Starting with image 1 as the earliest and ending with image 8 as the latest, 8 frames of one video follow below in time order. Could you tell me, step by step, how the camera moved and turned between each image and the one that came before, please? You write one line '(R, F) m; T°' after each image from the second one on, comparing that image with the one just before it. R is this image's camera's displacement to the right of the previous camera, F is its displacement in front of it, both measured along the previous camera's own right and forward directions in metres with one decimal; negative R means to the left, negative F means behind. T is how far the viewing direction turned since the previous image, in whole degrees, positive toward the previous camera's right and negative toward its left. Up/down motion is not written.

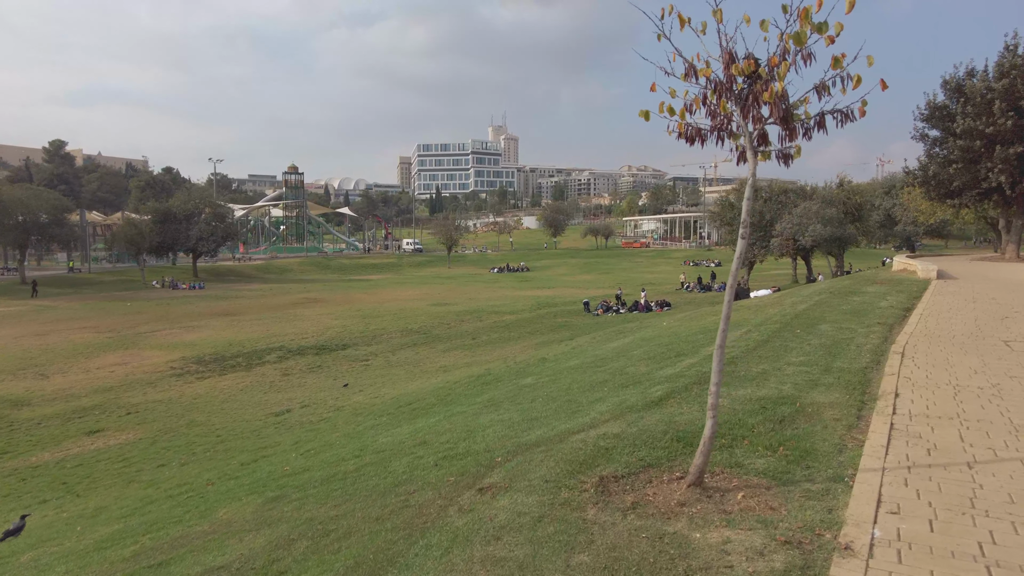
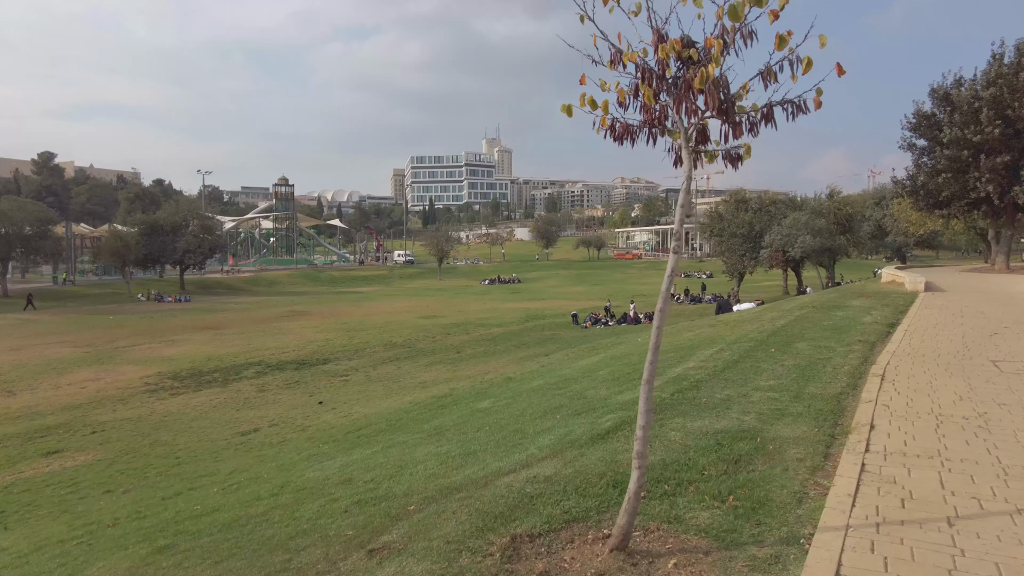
(+0.5, +0.6) m; 0°
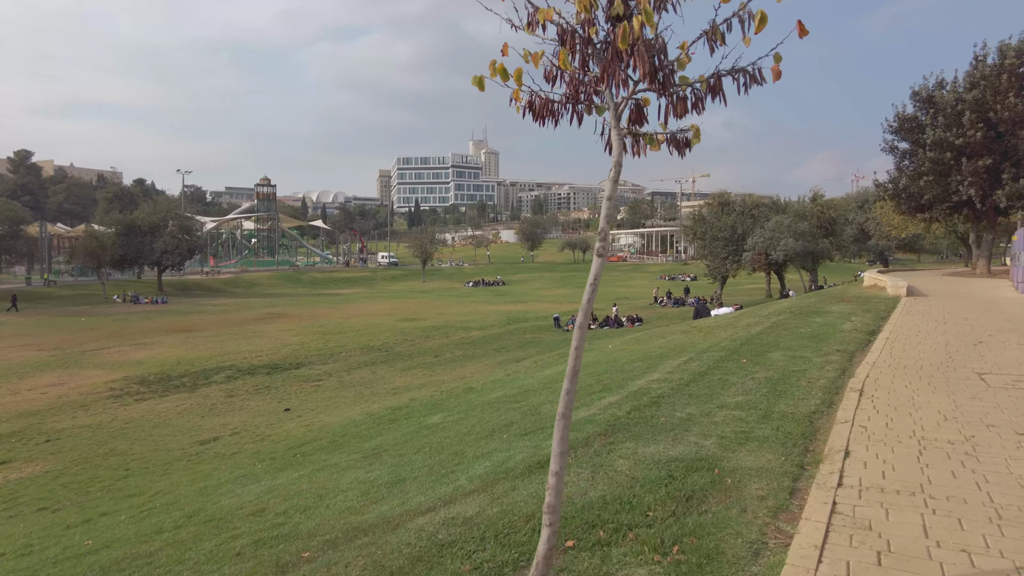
(+0.4, +0.6) m; +1°
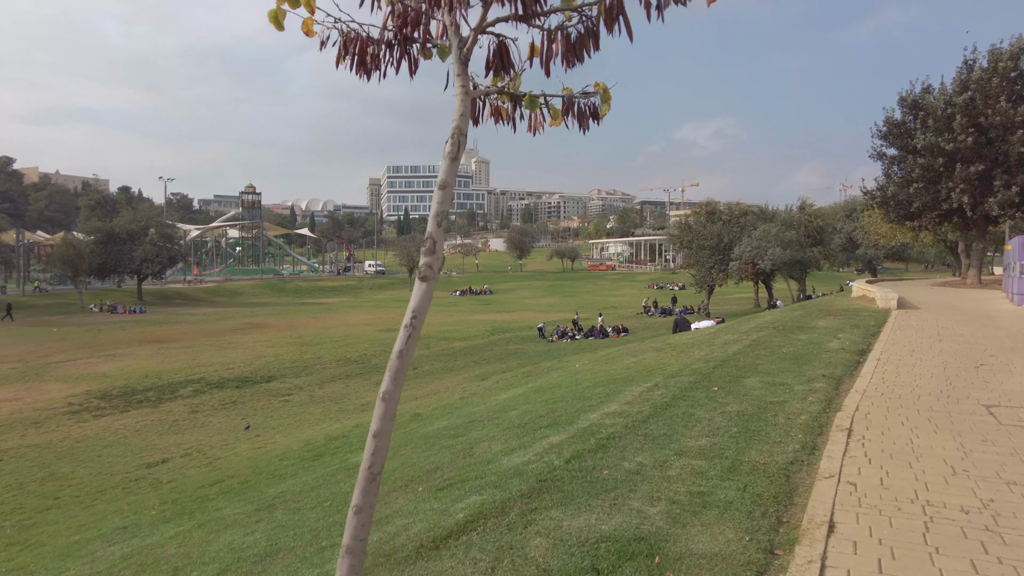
(+0.5, +0.9) m; +1°
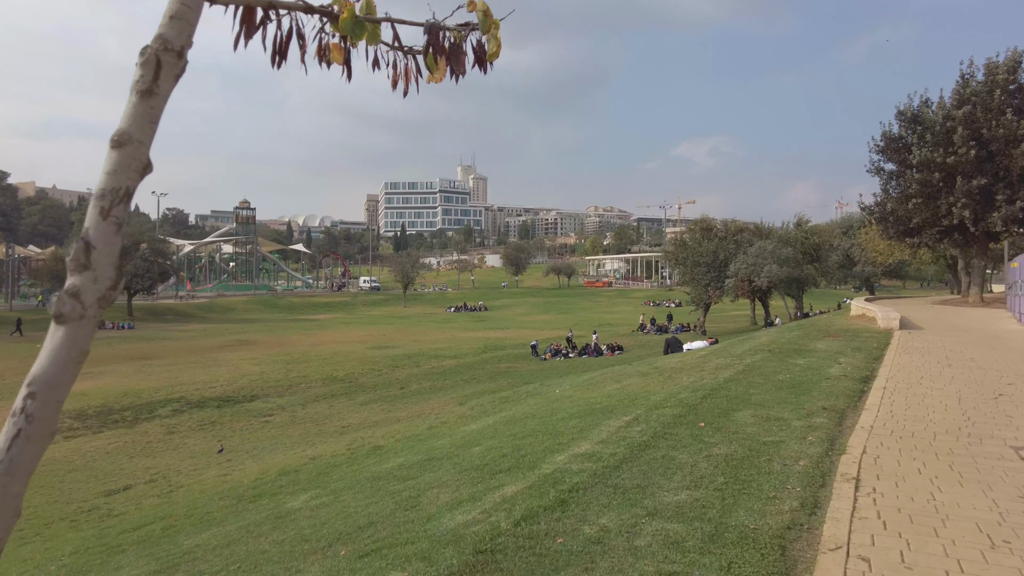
(+0.3, +0.7) m; 0°
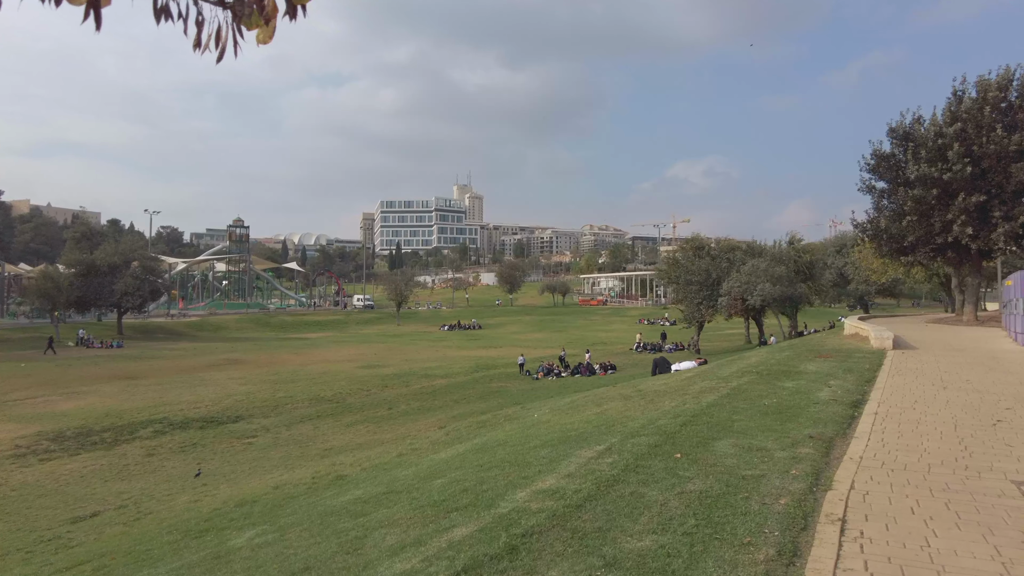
(+0.3, +0.4) m; 0°
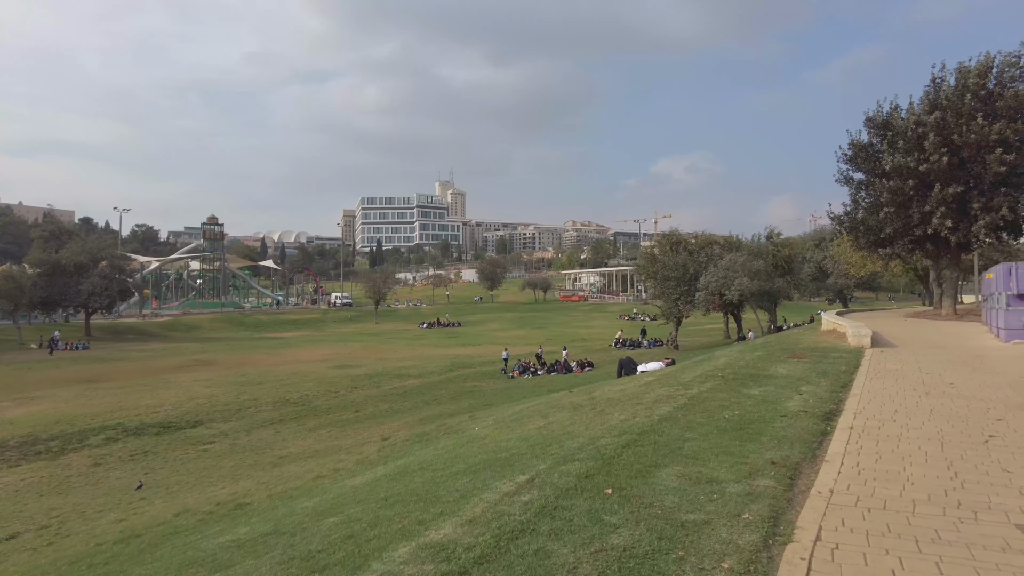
(+0.5, +0.9) m; +1°
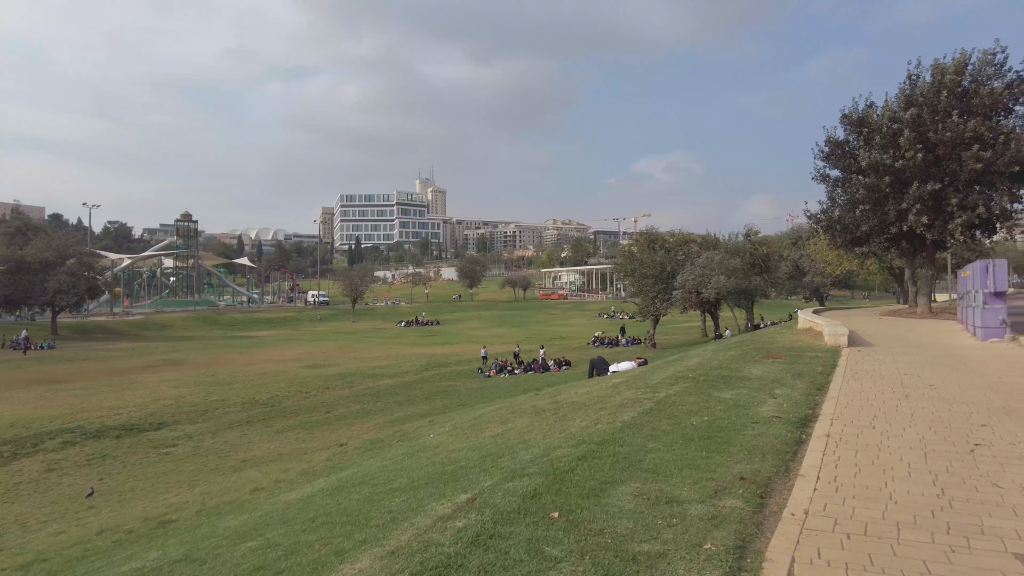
(+0.2, +0.5) m; +2°
